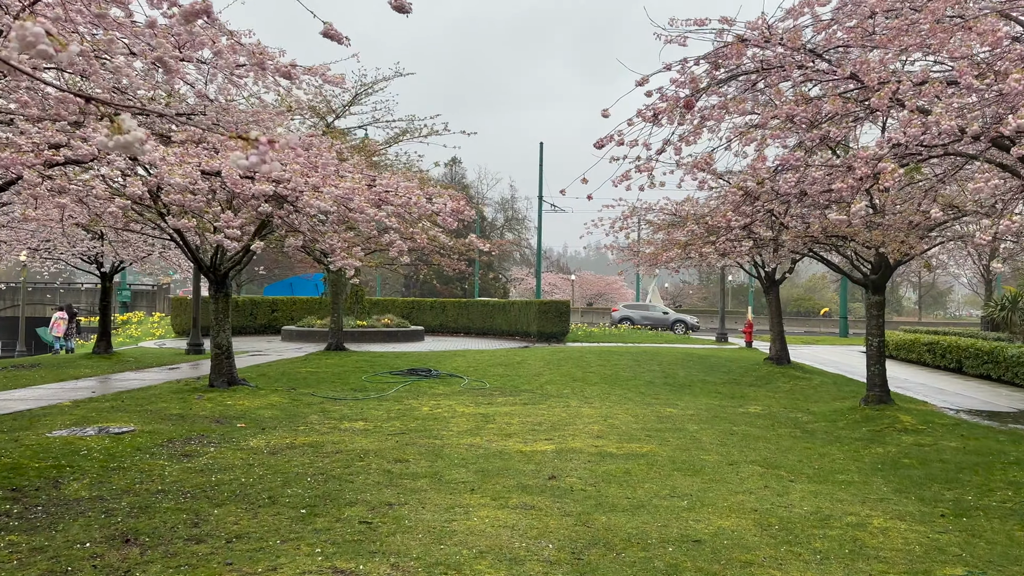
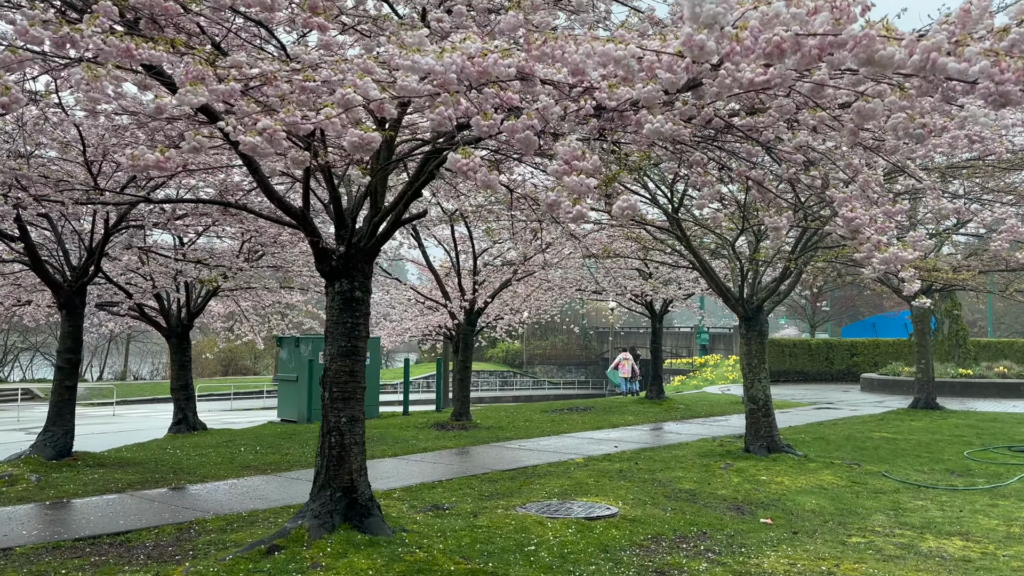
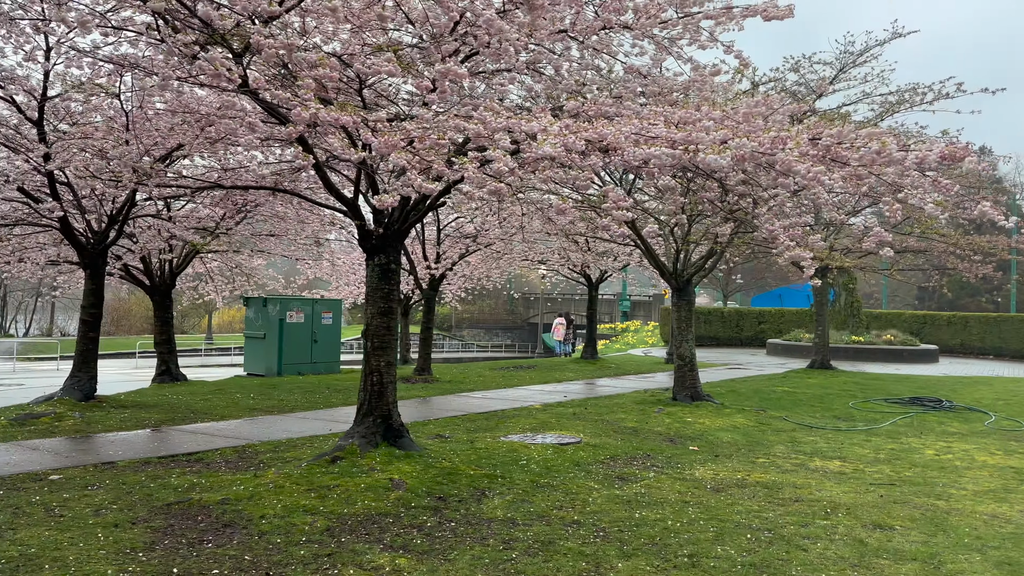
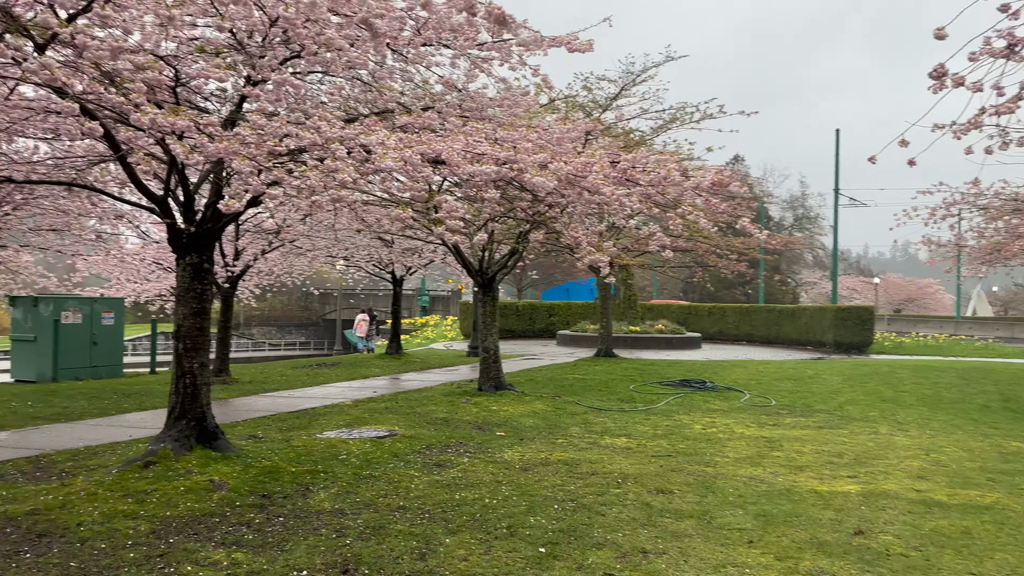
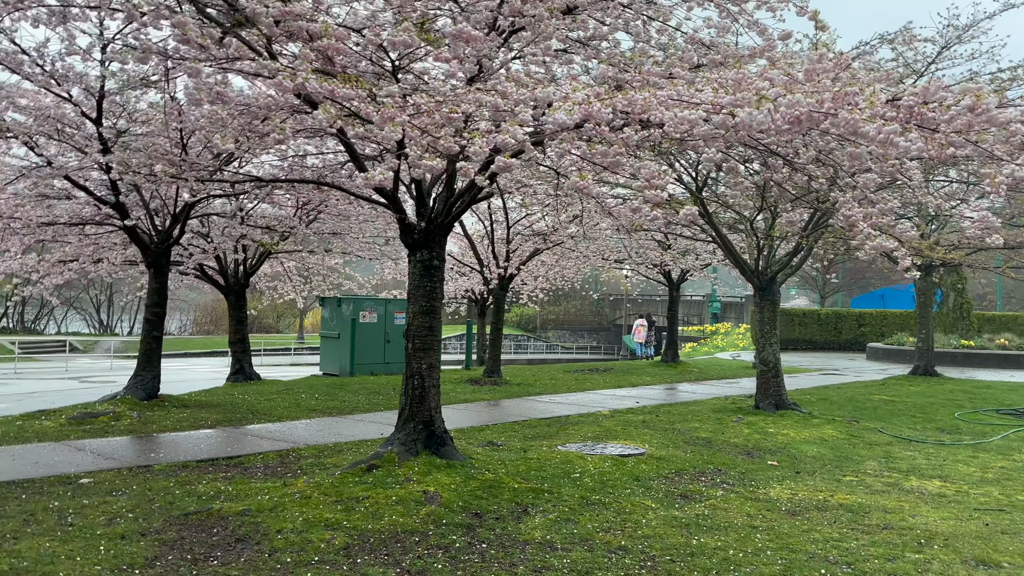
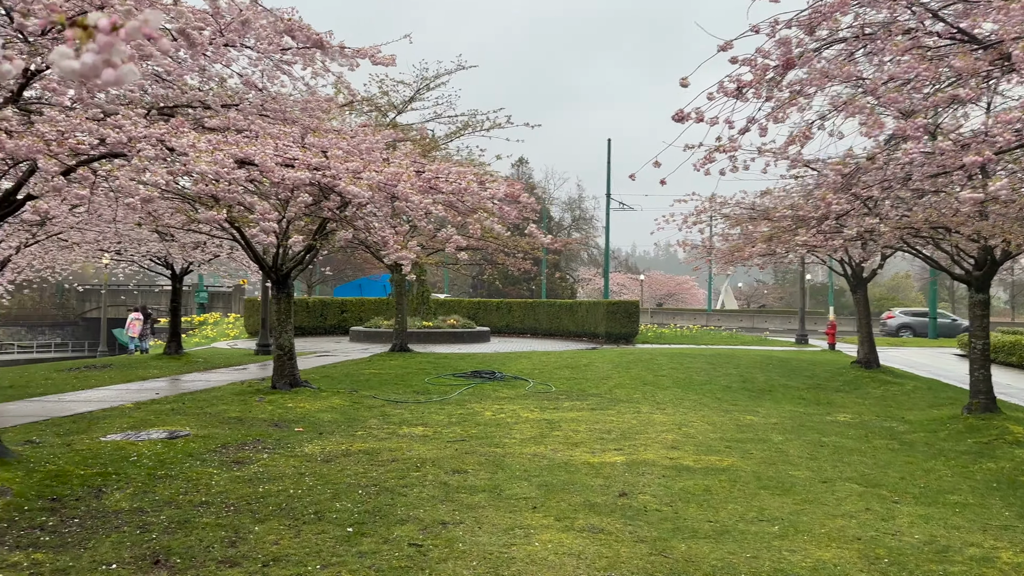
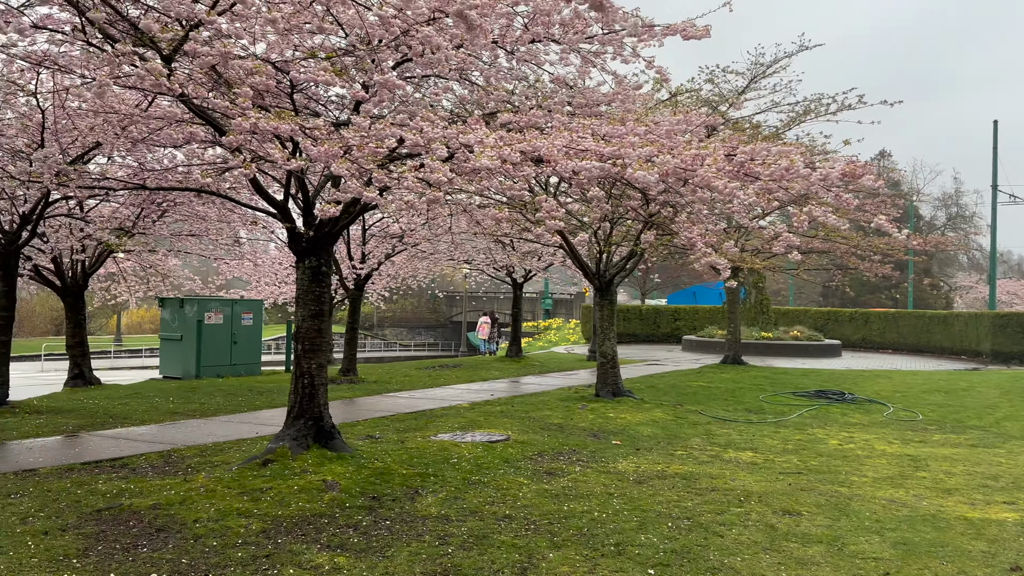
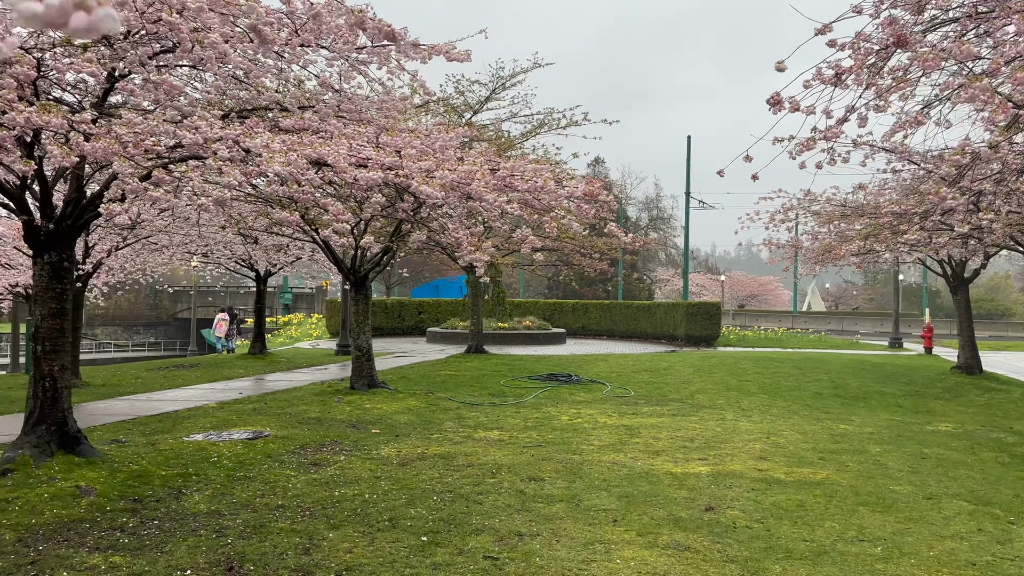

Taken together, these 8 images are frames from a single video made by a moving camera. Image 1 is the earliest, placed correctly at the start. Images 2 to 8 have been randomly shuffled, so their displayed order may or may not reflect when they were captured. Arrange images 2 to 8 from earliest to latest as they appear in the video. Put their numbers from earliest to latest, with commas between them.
6, 8, 4, 7, 3, 5, 2
